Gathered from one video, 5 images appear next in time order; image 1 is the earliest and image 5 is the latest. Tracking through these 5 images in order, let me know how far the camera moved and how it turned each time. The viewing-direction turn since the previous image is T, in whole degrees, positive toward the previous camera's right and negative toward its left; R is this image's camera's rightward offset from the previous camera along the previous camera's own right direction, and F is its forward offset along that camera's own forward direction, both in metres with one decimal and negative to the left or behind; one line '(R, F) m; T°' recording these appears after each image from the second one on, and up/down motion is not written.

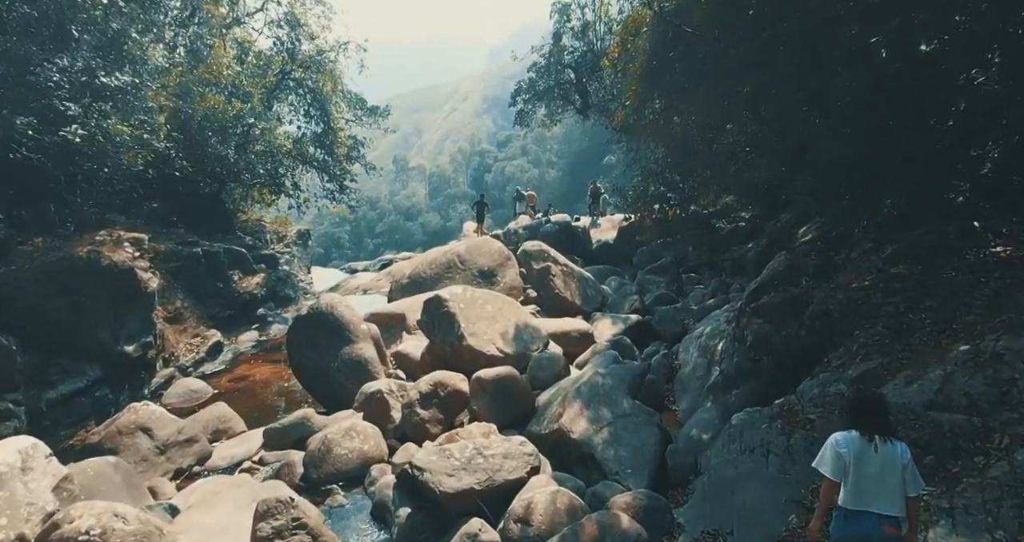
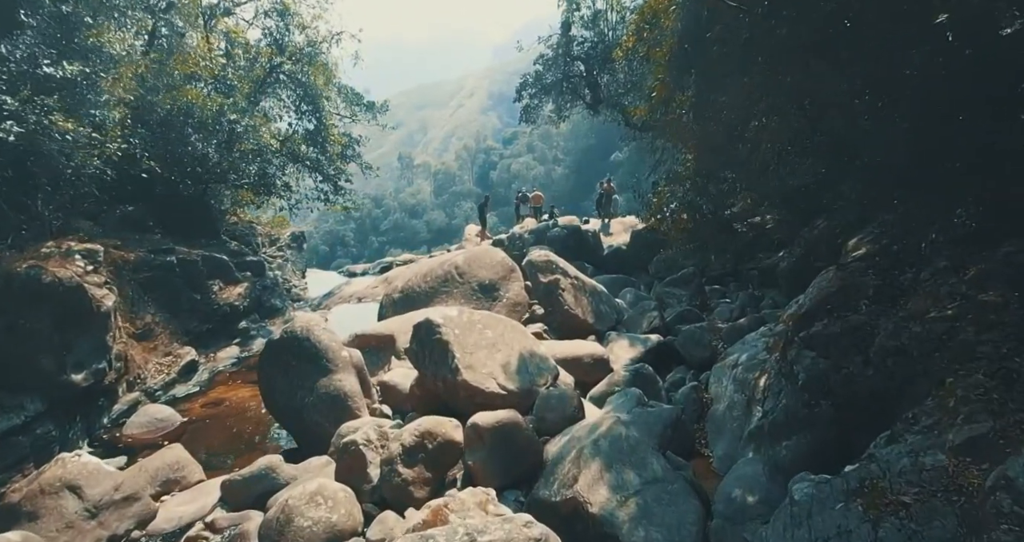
(0.0, +1.4) m; -1°
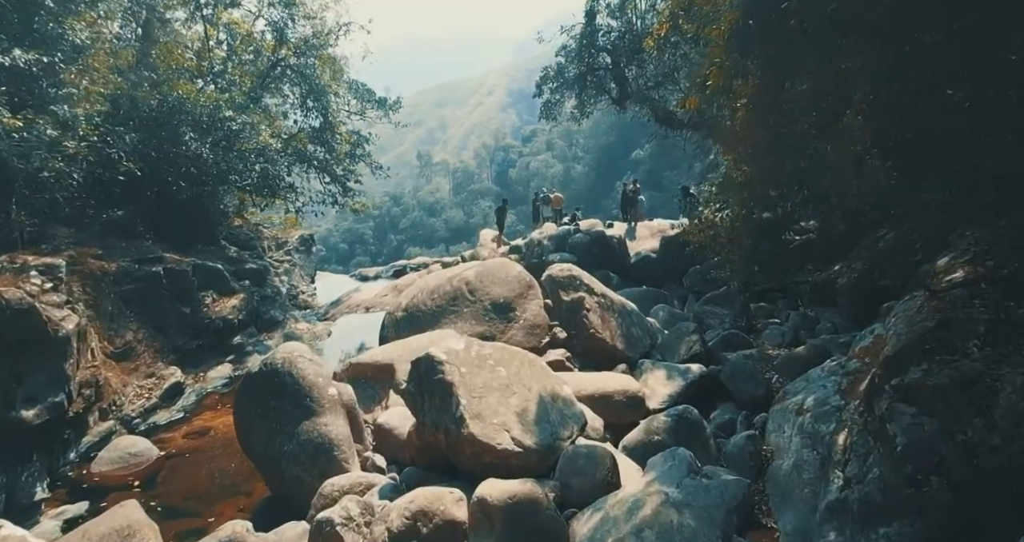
(0.0, +1.4) m; -2°
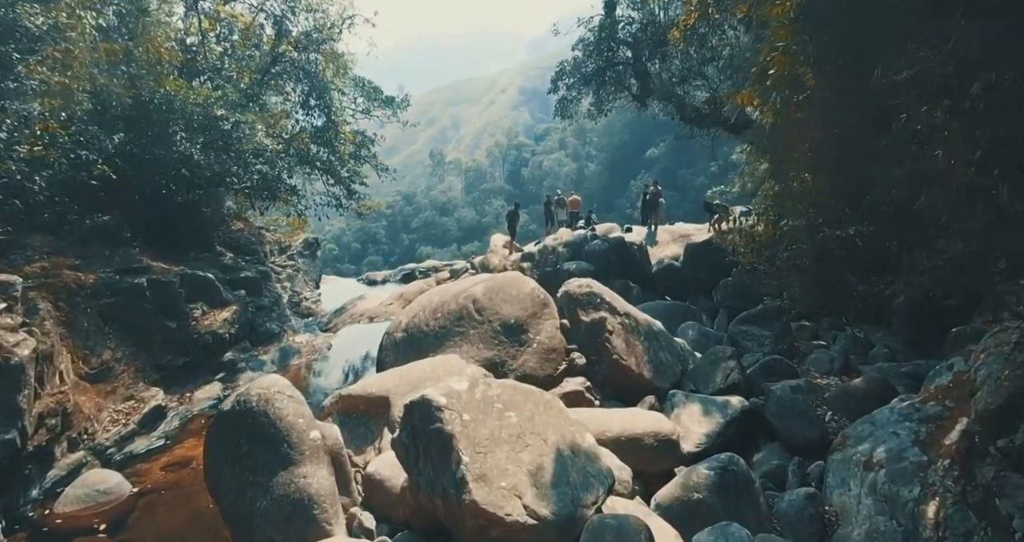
(0.0, +1.1) m; -1°
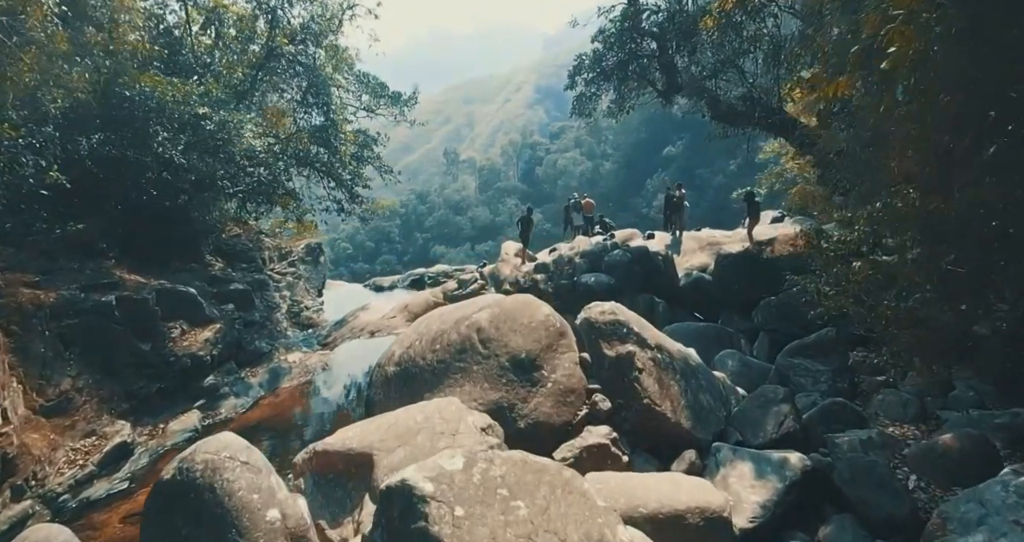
(0.0, +1.3) m; -1°
